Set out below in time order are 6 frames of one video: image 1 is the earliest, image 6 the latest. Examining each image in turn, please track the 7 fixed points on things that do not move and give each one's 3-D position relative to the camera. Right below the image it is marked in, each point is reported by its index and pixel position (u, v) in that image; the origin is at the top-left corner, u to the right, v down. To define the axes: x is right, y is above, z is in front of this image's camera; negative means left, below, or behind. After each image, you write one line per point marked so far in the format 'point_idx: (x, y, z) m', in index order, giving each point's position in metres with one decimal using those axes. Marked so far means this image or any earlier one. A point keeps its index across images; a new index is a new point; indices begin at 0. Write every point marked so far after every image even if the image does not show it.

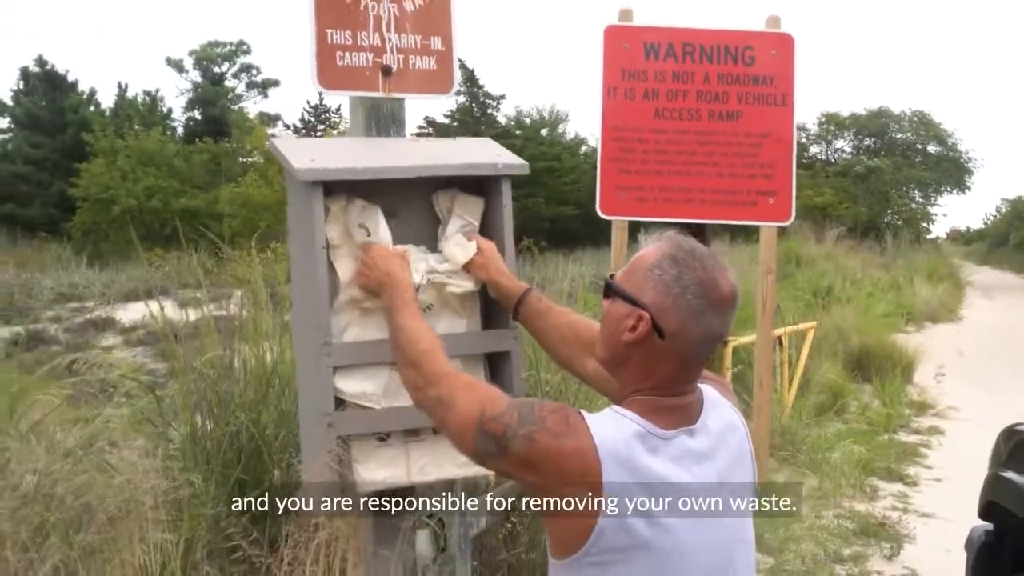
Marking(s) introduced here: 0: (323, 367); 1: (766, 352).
0: (-0.4, -0.1, +2.2) m
1: (+1.6, -0.4, +6.1) m
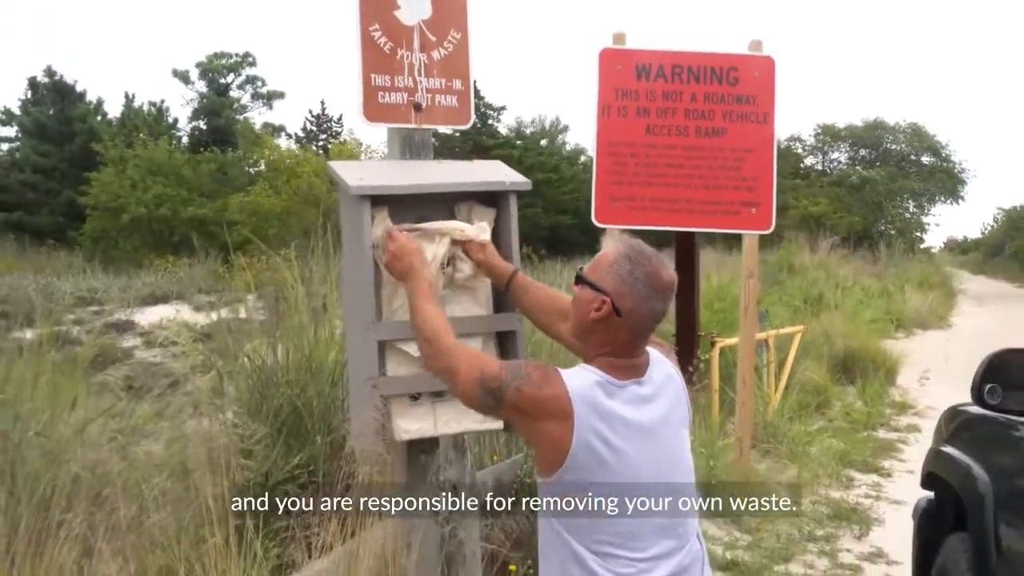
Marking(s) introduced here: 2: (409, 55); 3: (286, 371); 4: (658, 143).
0: (-0.4, -0.1, +2.7) m
1: (+1.6, -0.4, +6.6) m
2: (-0.4, +0.8, +3.3) m
3: (-0.9, -0.3, +3.6) m
4: (+1.0, +1.0, +6.3) m
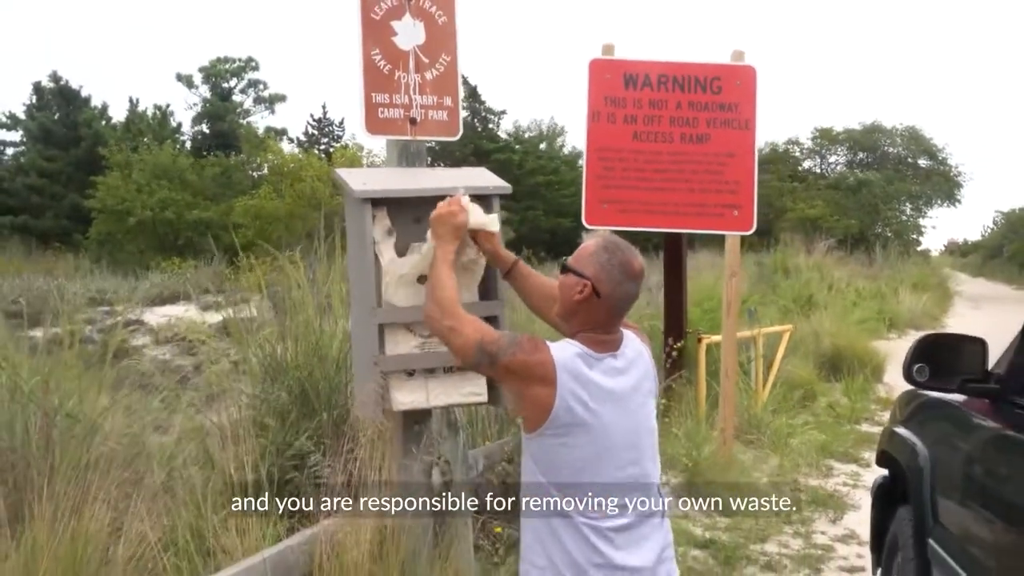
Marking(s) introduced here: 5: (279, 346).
0: (-0.5, -0.1, +3.1) m
1: (+1.6, -0.4, +6.9) m
2: (-0.4, +0.8, +3.6) m
3: (-0.9, -0.3, +3.9) m
4: (+0.9, +1.0, +6.6) m
5: (-1.0, -0.2, +4.0) m
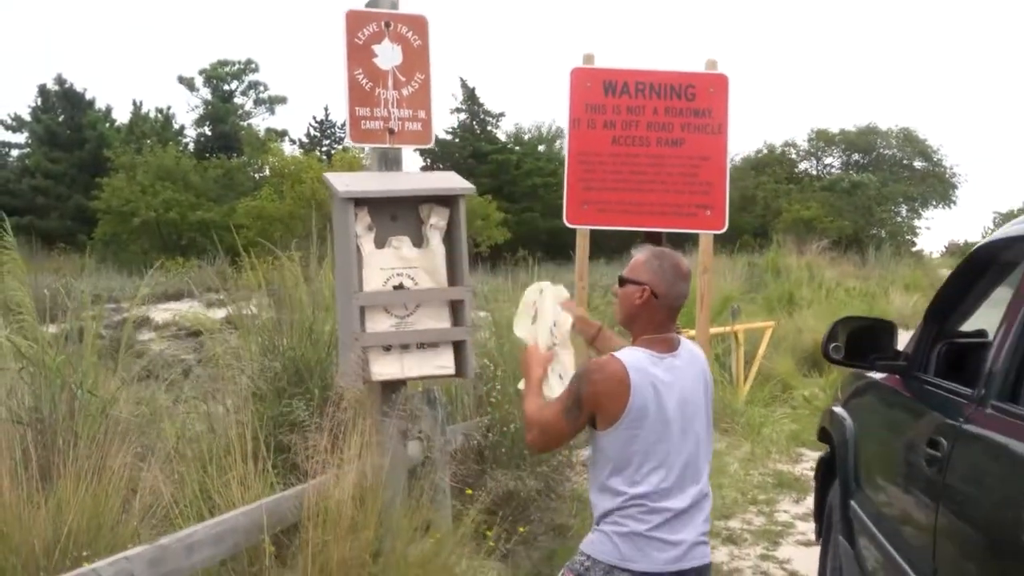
0: (-0.6, -0.1, +3.5) m
1: (+1.5, -0.4, +7.3) m
2: (-0.5, +0.8, +4.0) m
3: (-1.0, -0.2, +4.3) m
4: (+0.8, +1.0, +7.1) m
5: (-1.1, -0.2, +4.4) m
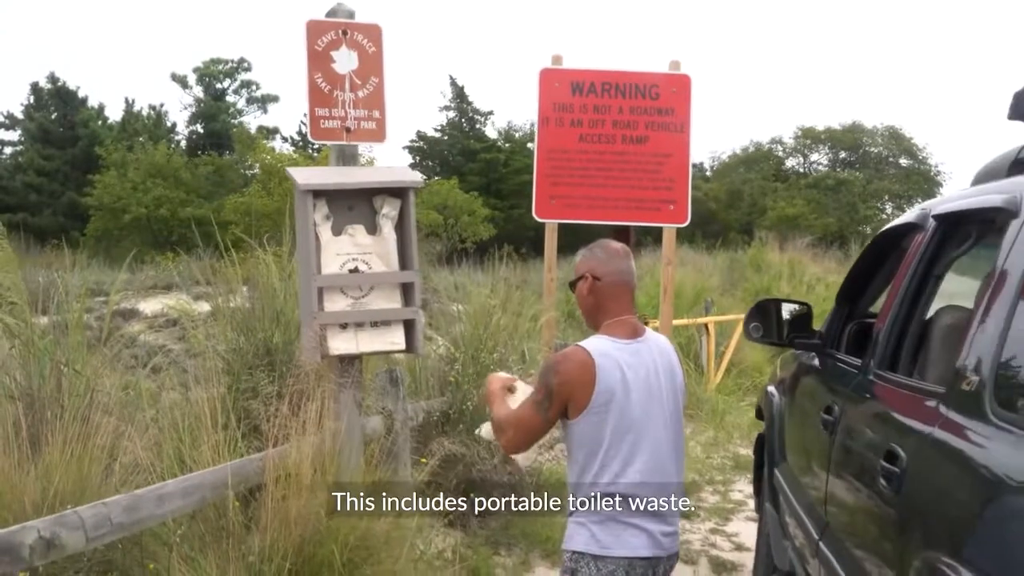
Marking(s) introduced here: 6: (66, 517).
0: (-0.8, 0.0, +3.8) m
1: (+1.2, -0.3, +7.7) m
2: (-0.7, +0.9, +4.4) m
3: (-1.2, -0.2, +4.7) m
4: (+0.6, +1.1, +7.4) m
5: (-1.3, -0.1, +4.7) m
6: (-1.4, -0.7, +2.9) m
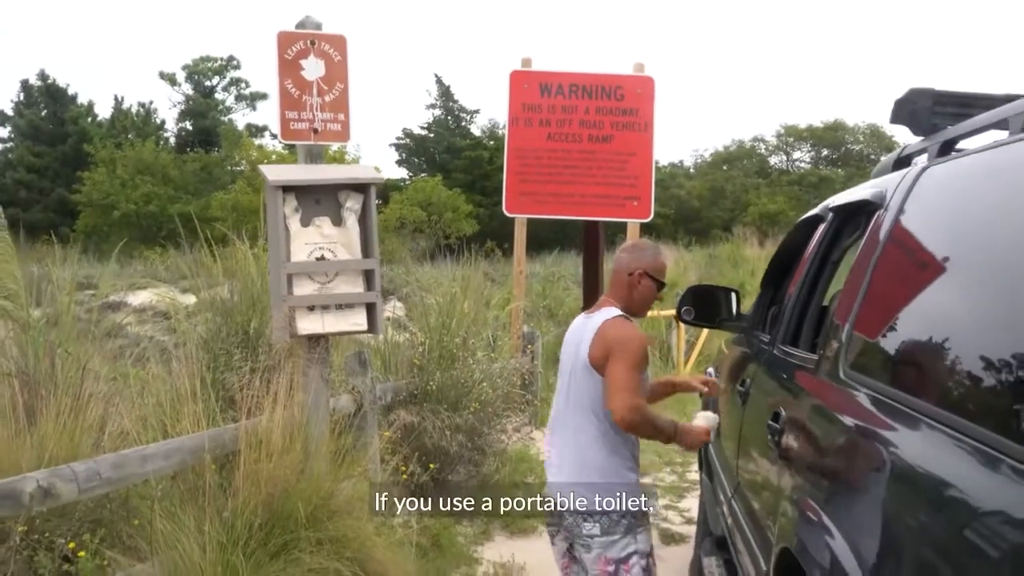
0: (-1.0, +0.1, +4.2) m
1: (+1.0, -0.3, +8.0) m
2: (-1.0, +1.0, +4.7) m
3: (-1.4, -0.1, +5.0) m
4: (+0.3, +1.2, +7.8) m
5: (-1.5, -0.1, +5.1) m
6: (-1.5, -0.6, +3.3) m
